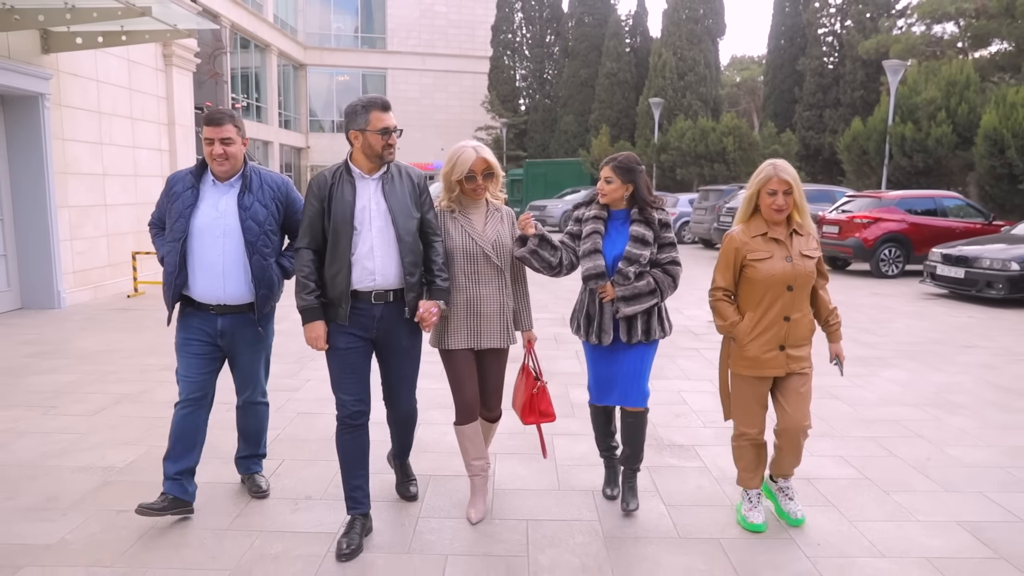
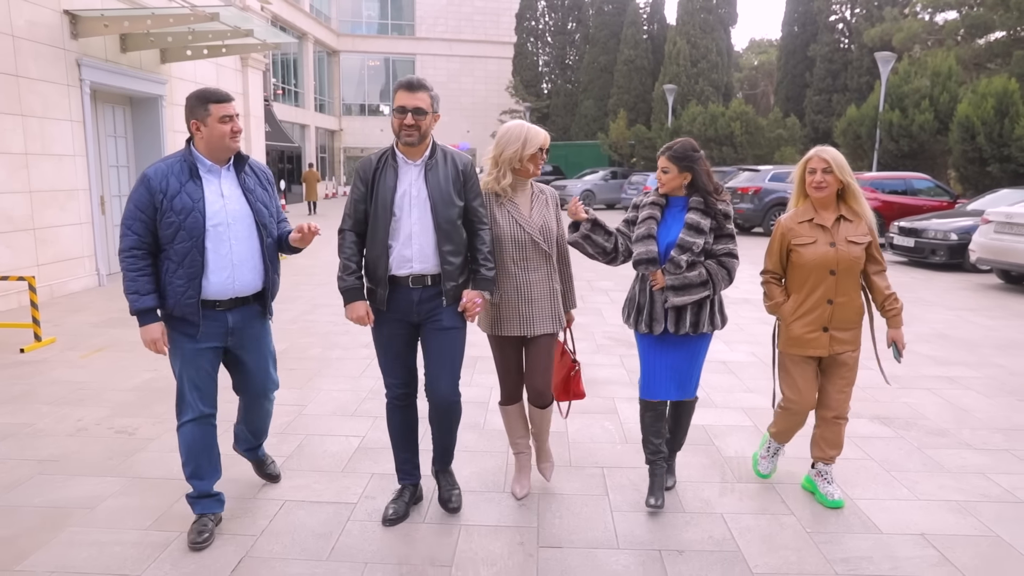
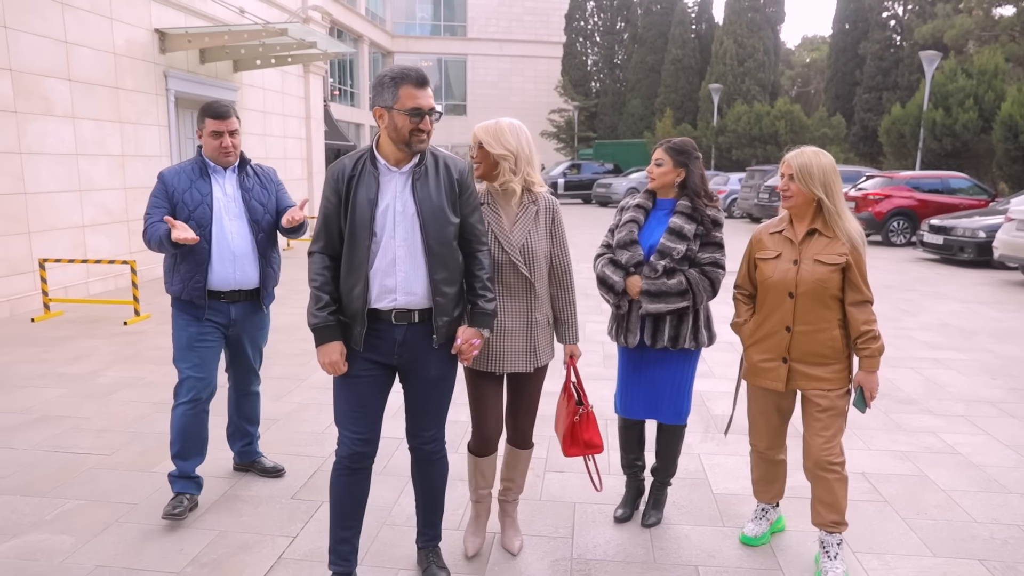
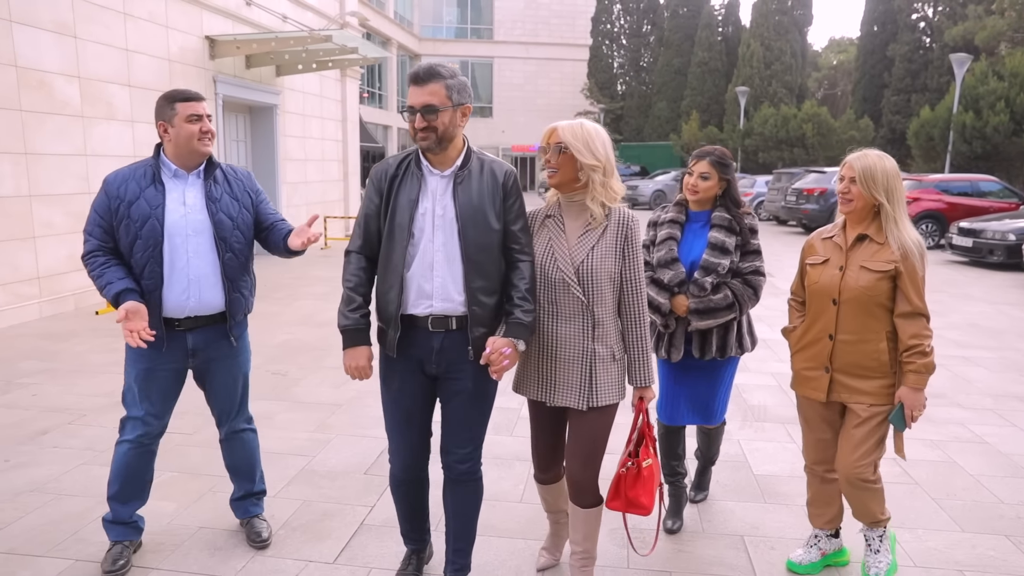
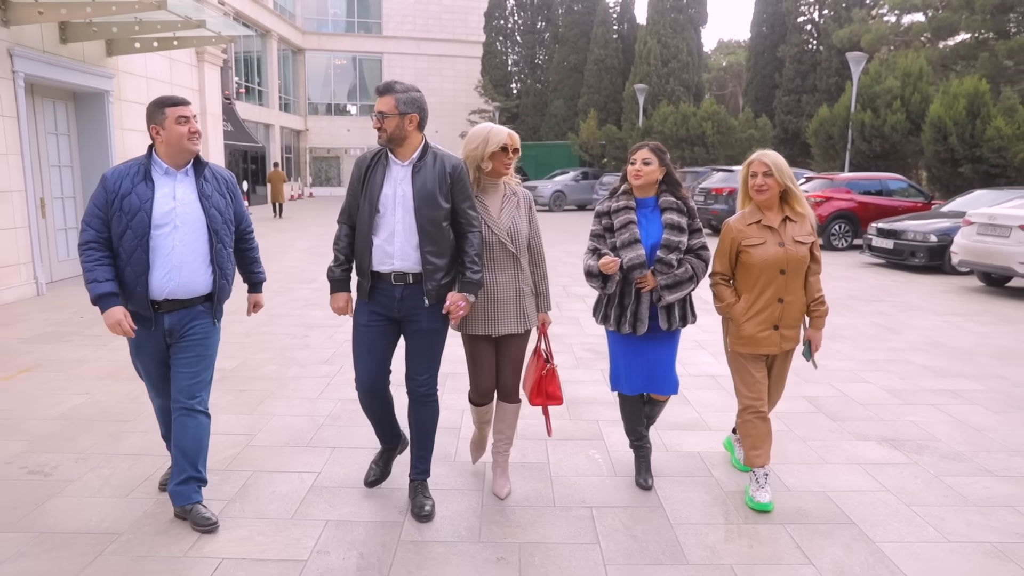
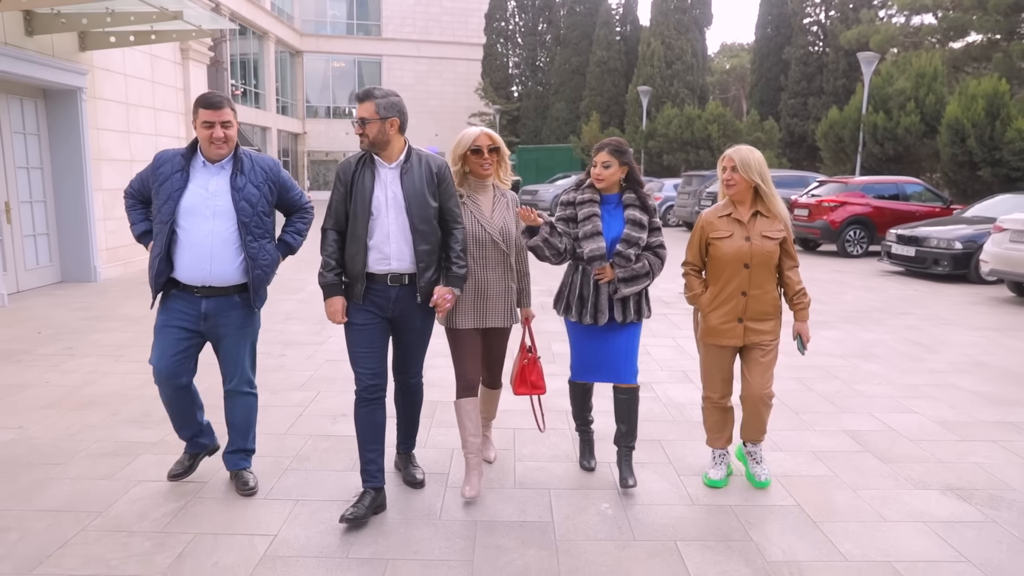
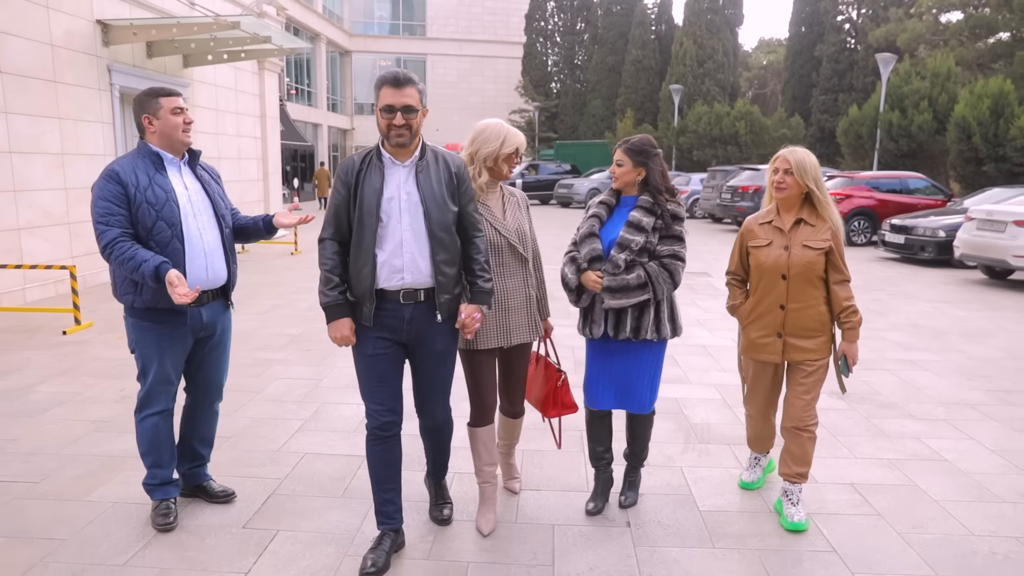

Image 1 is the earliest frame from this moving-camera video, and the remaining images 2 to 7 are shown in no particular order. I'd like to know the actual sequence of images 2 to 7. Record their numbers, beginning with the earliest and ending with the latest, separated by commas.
6, 5, 2, 7, 3, 4
